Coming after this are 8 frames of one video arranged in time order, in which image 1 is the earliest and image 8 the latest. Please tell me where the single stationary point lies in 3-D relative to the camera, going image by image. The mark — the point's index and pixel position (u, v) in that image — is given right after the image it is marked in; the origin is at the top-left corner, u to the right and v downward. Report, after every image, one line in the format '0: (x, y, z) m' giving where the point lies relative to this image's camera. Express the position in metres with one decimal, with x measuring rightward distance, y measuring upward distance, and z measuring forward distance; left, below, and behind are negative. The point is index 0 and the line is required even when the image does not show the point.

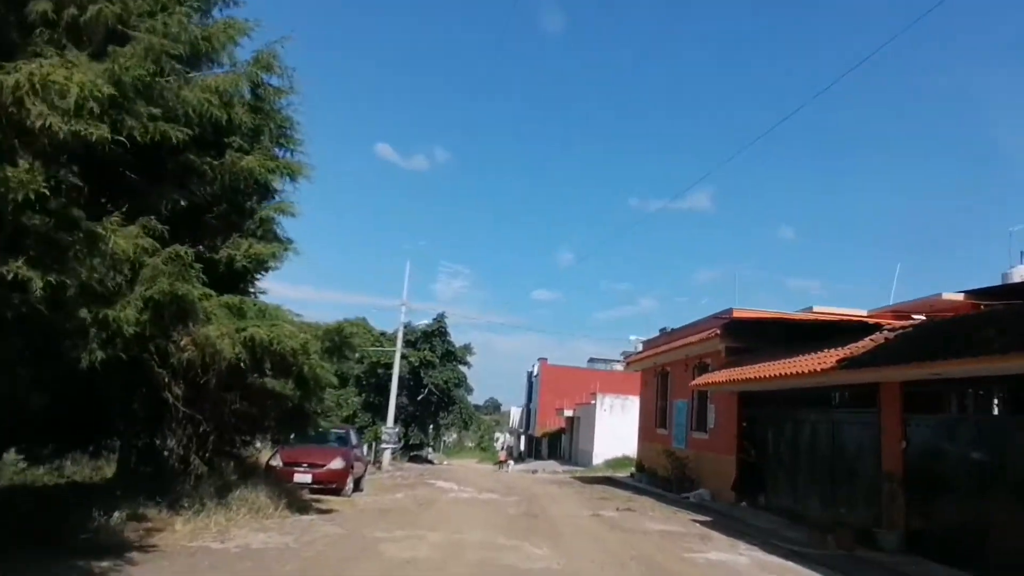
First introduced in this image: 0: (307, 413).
0: (-3.7, -2.2, +12.3) m
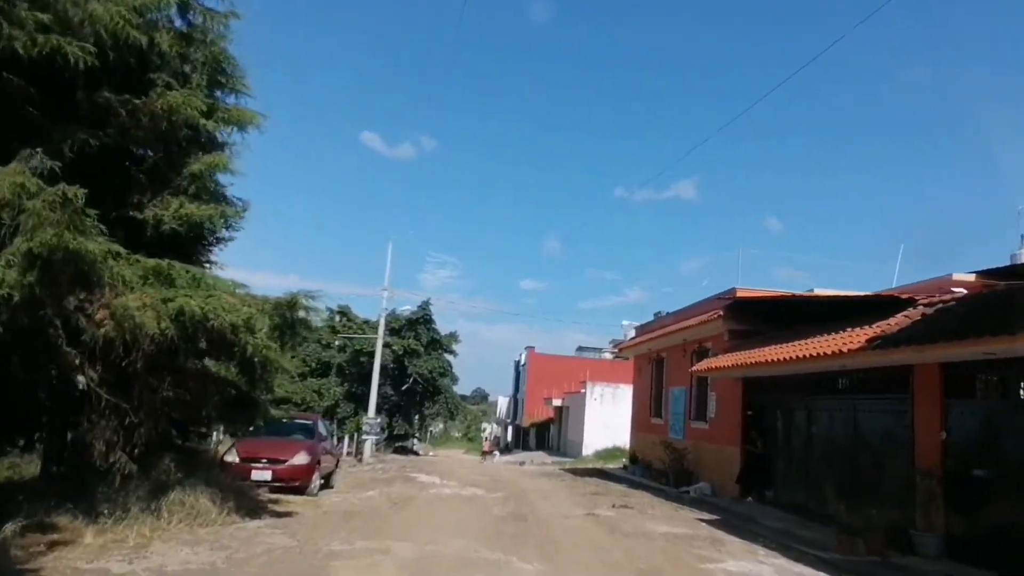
0: (-4.0, -1.7, +10.6) m
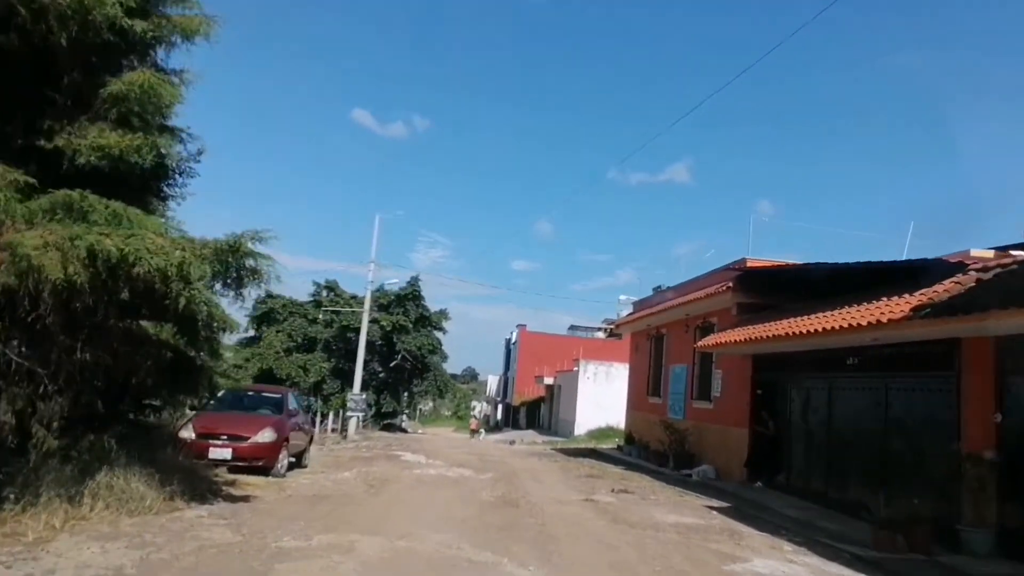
0: (-4.1, -1.1, +9.1) m
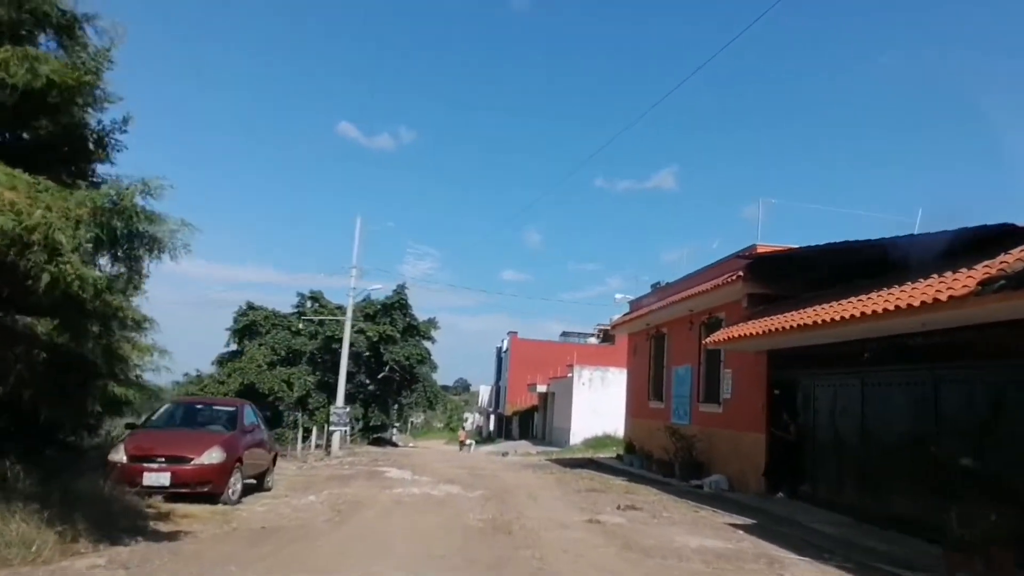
0: (-4.2, -0.9, +7.3) m
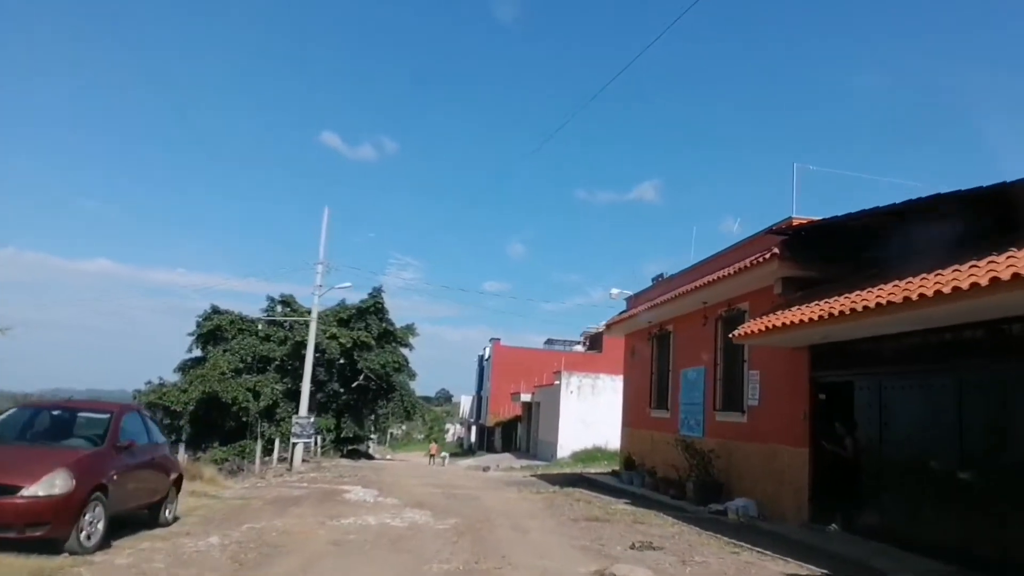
0: (-4.3, -0.4, +4.1) m
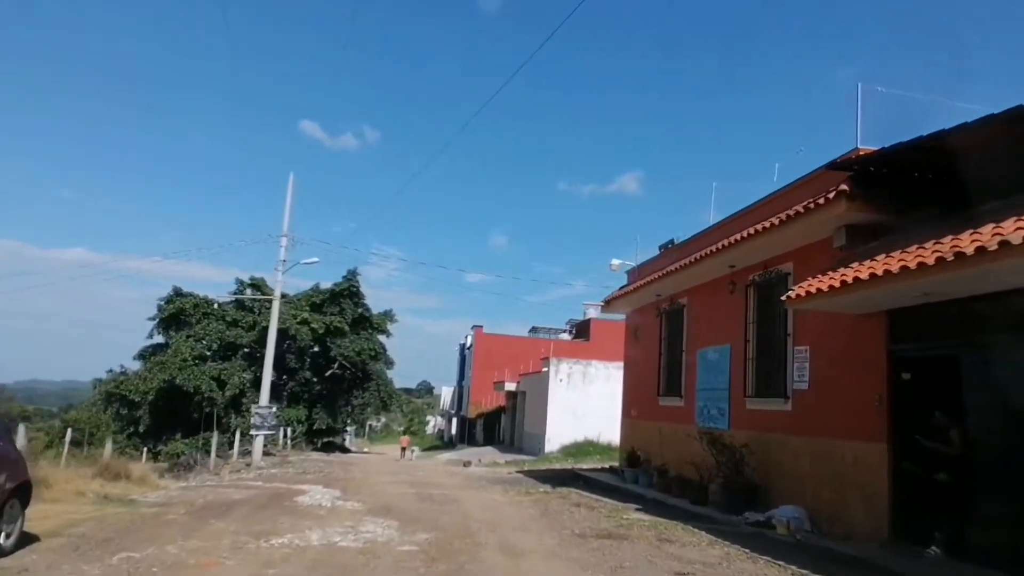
0: (-4.2, +0.3, +1.0) m
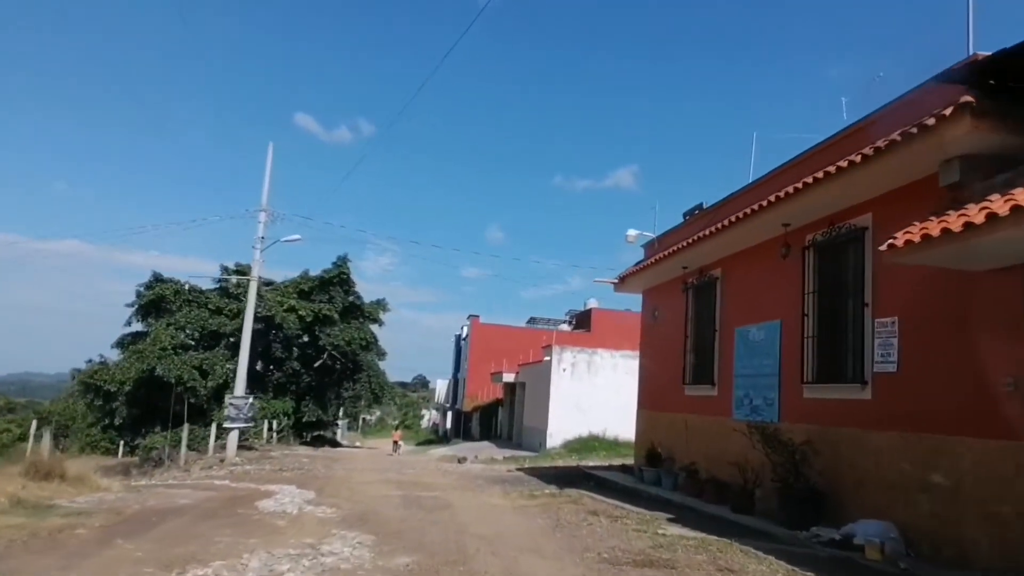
0: (-4.1, +0.9, -1.6) m
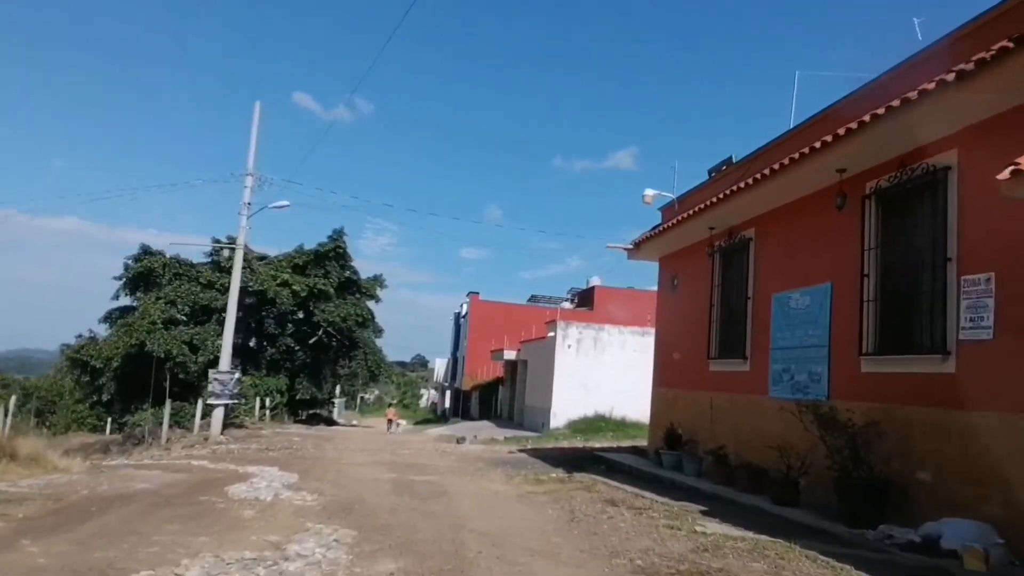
0: (-3.9, +1.2, -3.2) m
